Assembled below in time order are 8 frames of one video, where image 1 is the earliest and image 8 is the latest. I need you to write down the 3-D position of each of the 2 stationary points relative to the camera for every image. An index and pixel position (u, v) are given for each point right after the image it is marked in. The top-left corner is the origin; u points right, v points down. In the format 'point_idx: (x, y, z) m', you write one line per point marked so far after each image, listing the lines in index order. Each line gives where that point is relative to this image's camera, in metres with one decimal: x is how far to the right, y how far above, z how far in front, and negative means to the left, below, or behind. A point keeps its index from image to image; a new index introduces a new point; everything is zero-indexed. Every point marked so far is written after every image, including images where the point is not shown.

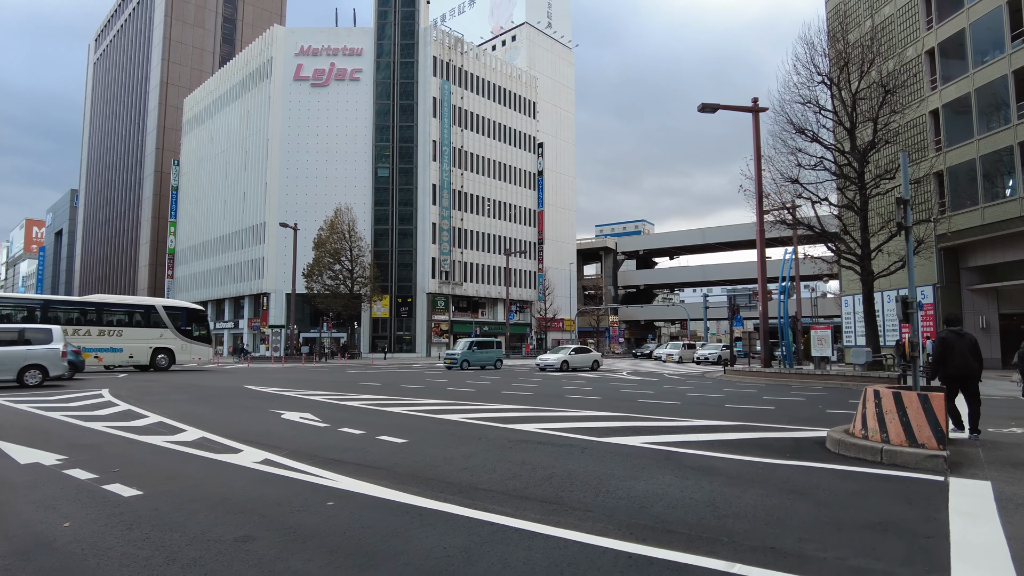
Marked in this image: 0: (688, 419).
0: (+2.6, -2.0, +9.8) m
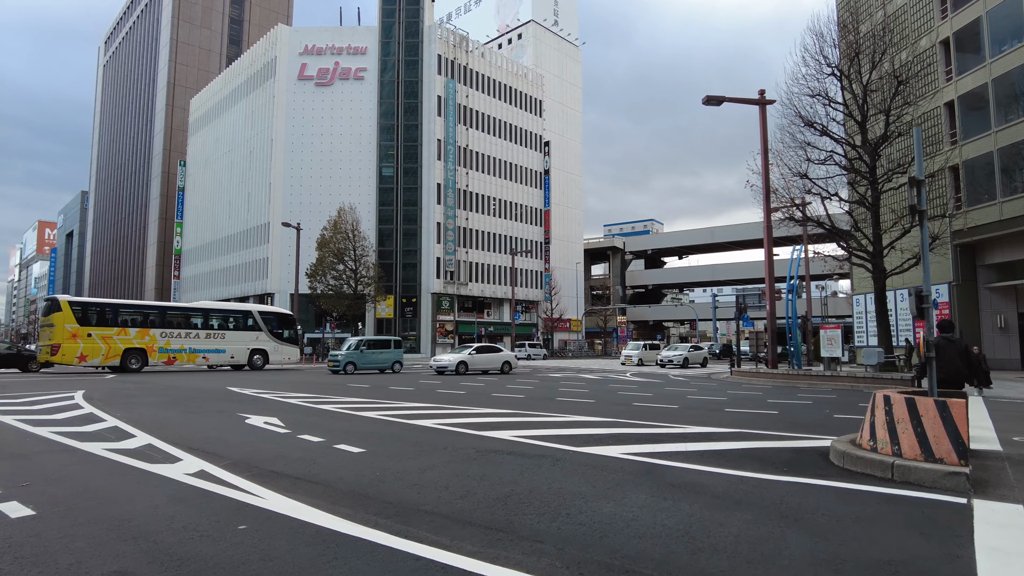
0: (+2.3, -1.9, +9.0) m
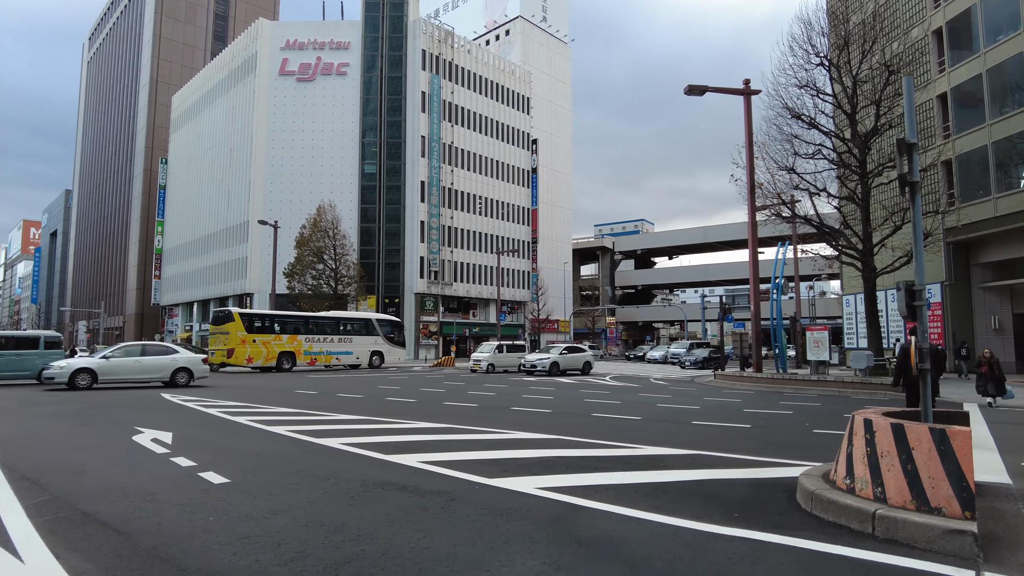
0: (+1.4, -1.9, +7.6) m
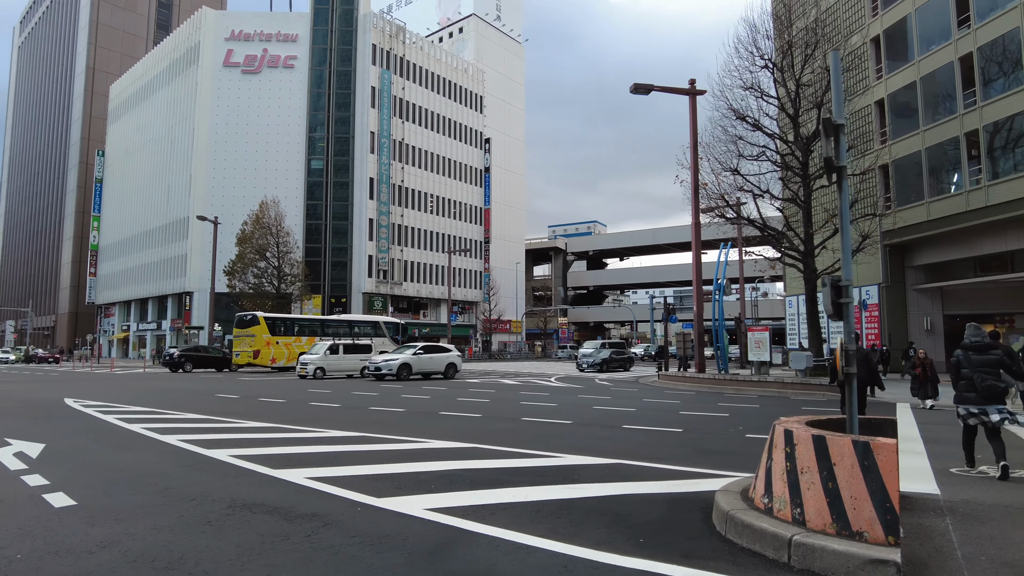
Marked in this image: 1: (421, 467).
0: (+0.4, -1.8, +7.1) m
1: (-0.9, -1.7, +6.2) m
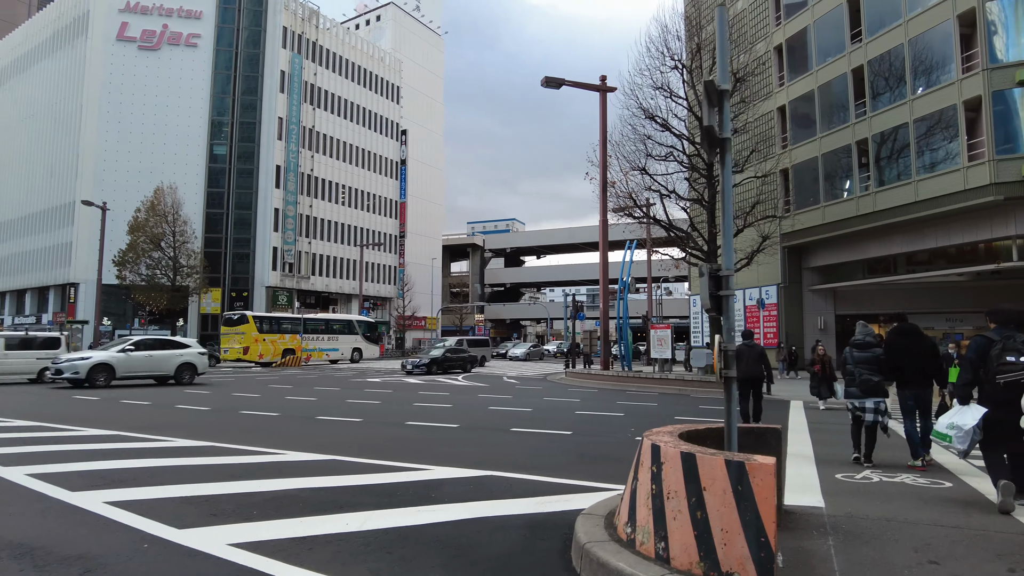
0: (-1.0, -1.7, +6.3) m
1: (-2.1, -1.6, +5.3) m
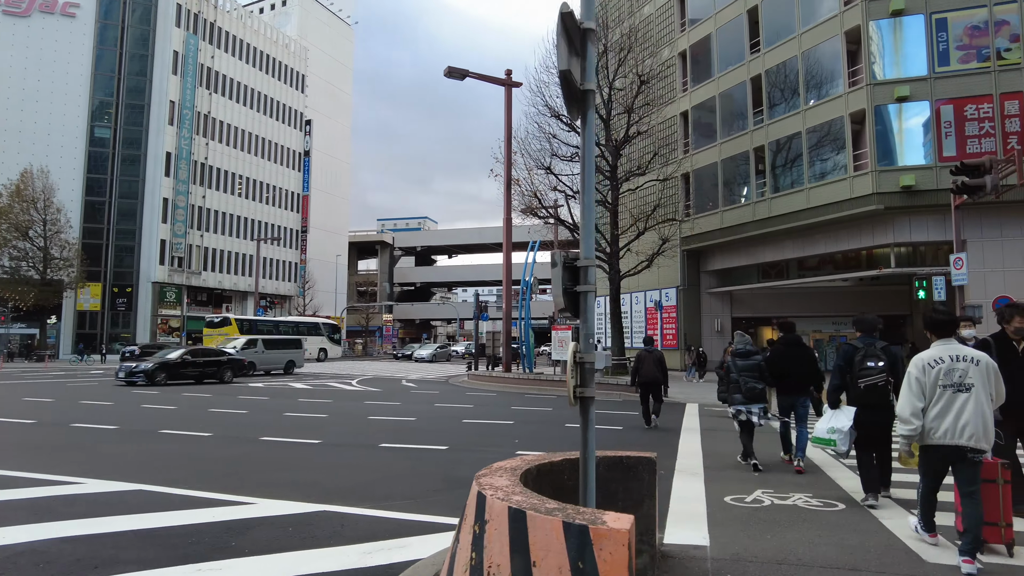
0: (-2.2, -1.7, +5.1) m
1: (-3.2, -1.5, +4.0) m
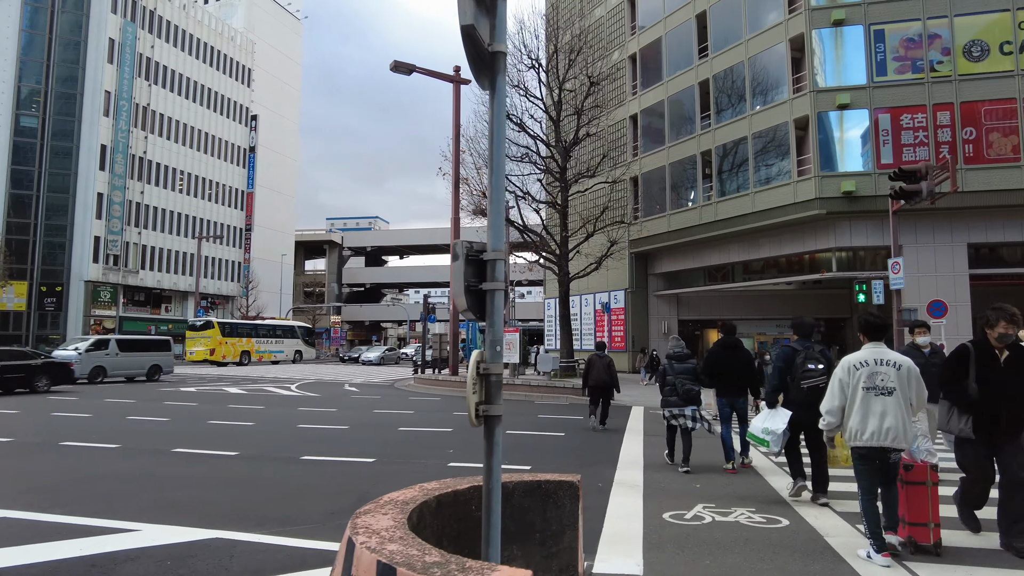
0: (-2.8, -1.7, +4.5) m
1: (-3.6, -1.5, +3.3) m
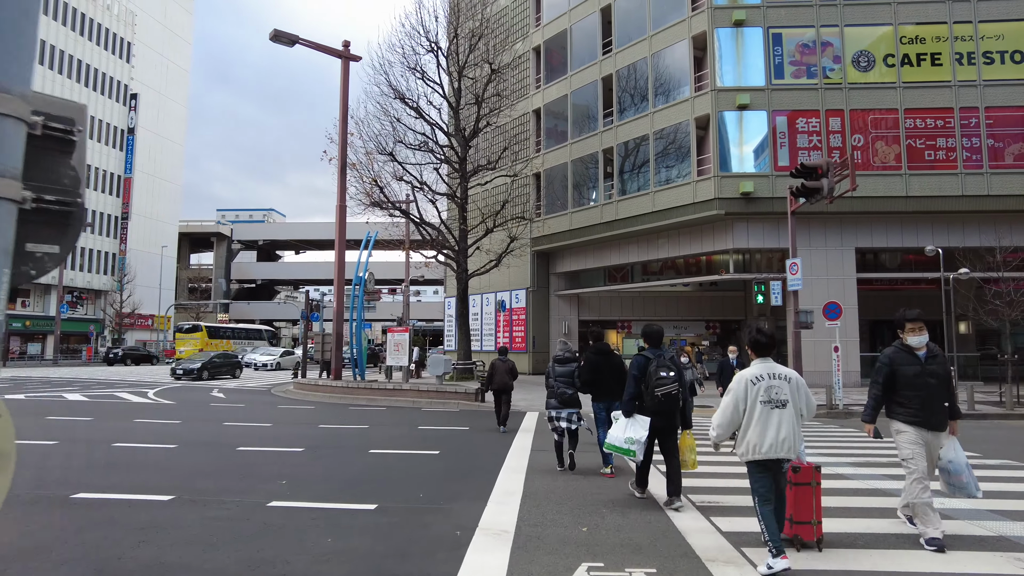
0: (-3.7, -1.5, +2.6) m
1: (-4.4, -1.3, +1.3) m
